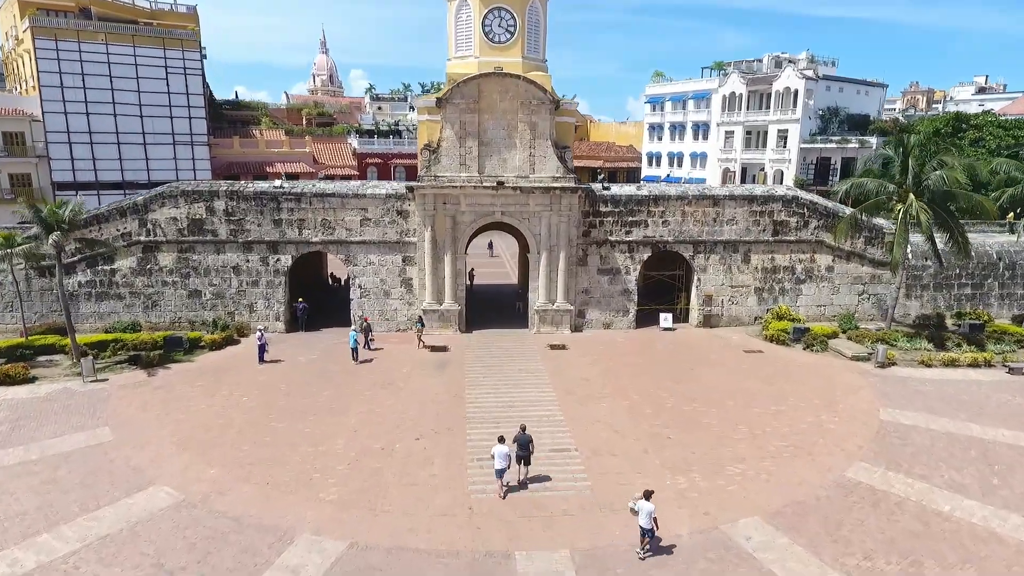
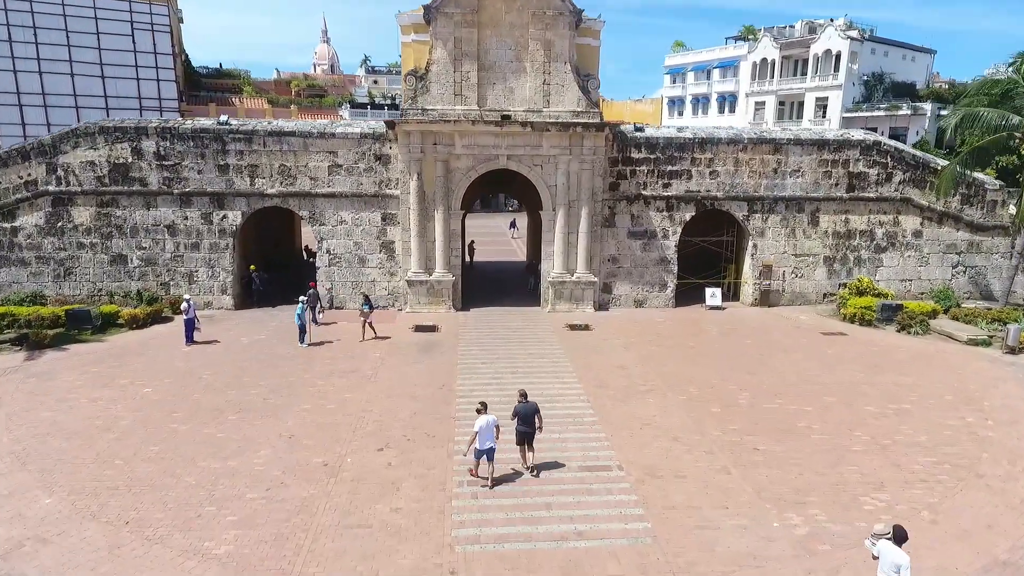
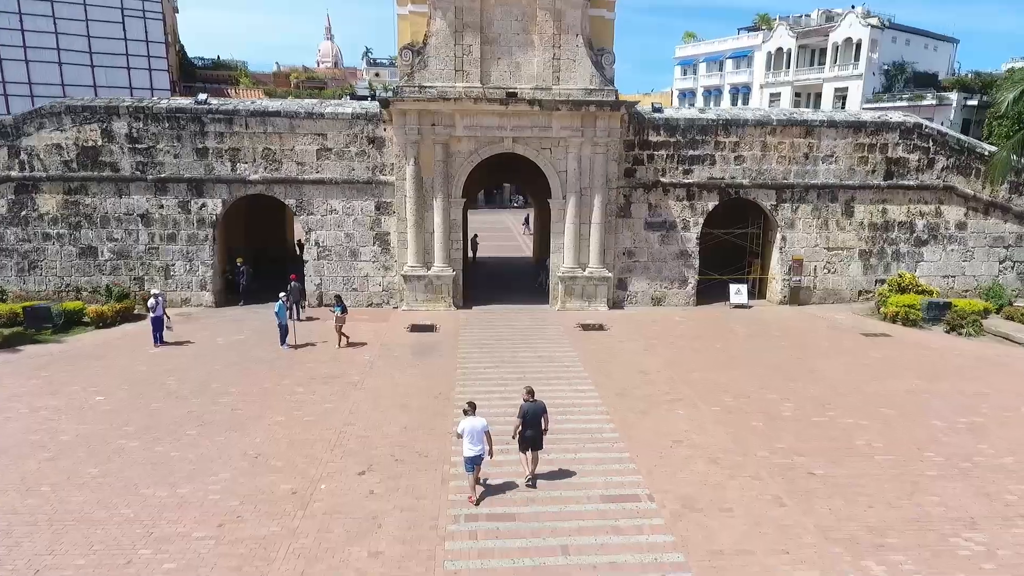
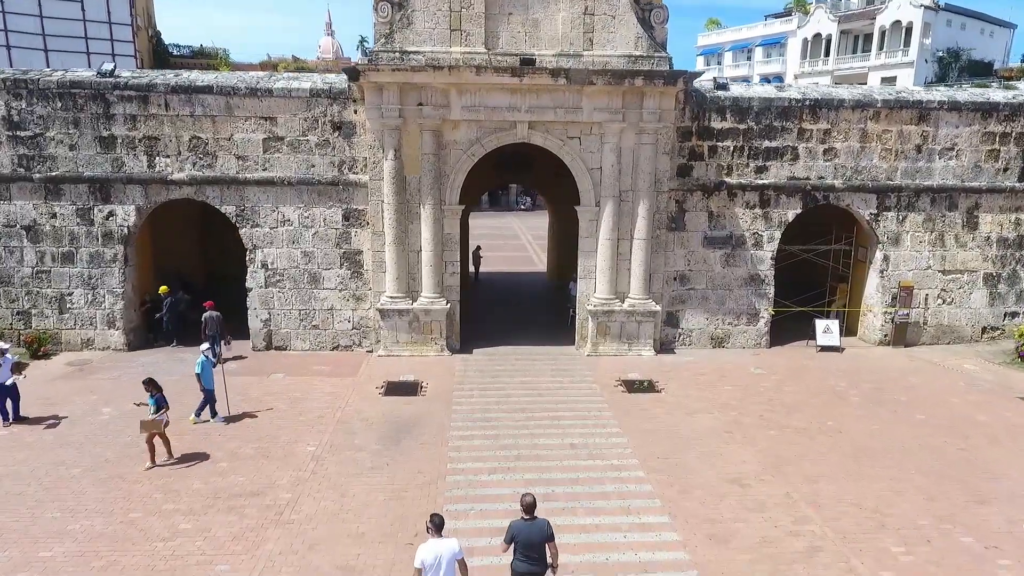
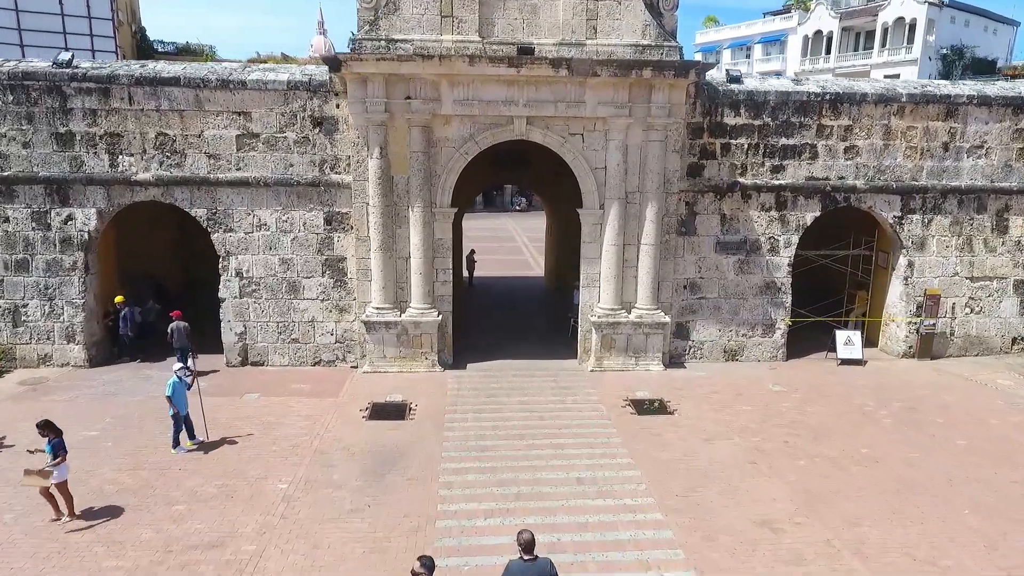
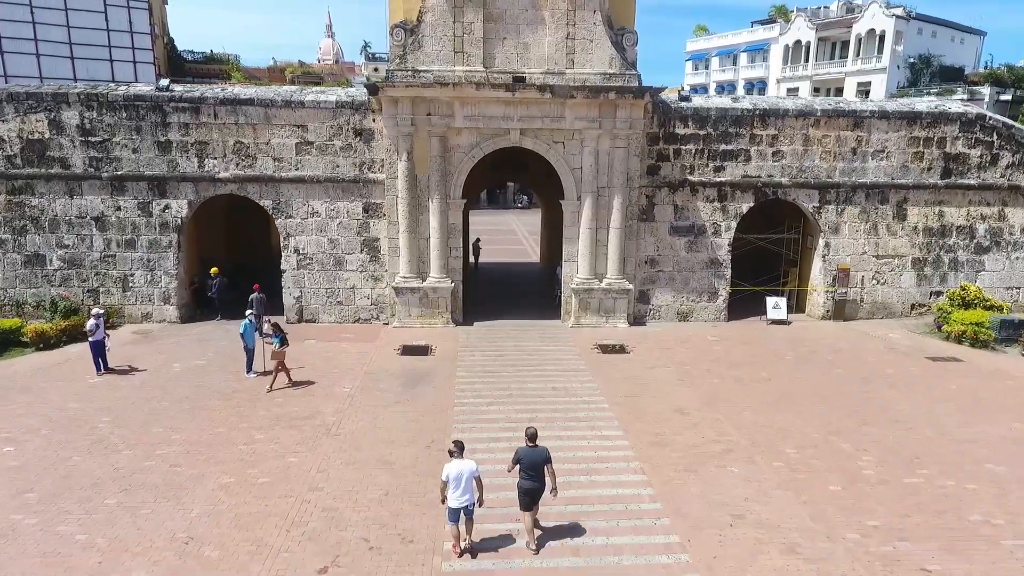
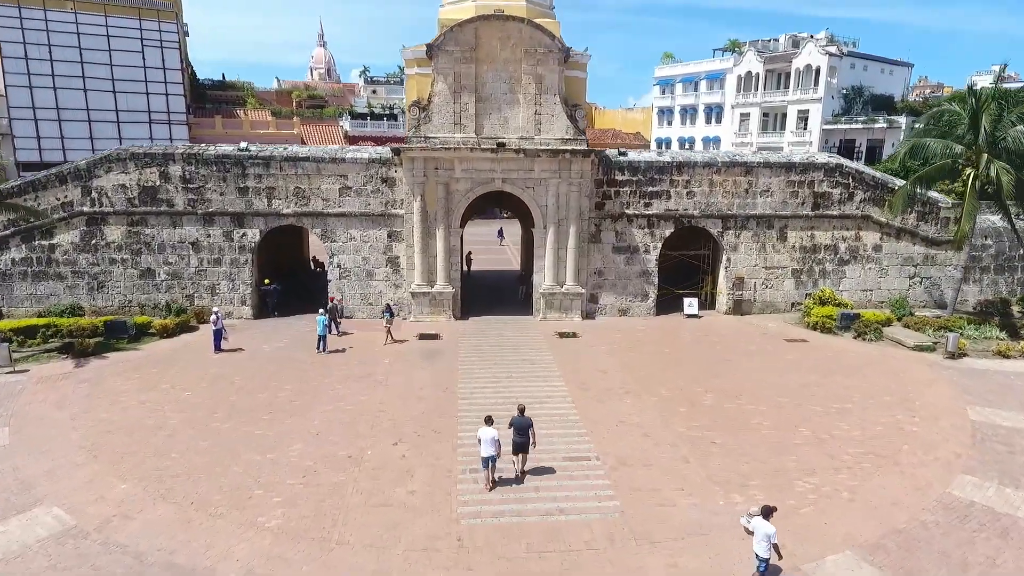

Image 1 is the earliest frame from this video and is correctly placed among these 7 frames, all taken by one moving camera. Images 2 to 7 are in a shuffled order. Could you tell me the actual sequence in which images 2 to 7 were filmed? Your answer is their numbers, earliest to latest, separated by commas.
7, 2, 3, 6, 4, 5
